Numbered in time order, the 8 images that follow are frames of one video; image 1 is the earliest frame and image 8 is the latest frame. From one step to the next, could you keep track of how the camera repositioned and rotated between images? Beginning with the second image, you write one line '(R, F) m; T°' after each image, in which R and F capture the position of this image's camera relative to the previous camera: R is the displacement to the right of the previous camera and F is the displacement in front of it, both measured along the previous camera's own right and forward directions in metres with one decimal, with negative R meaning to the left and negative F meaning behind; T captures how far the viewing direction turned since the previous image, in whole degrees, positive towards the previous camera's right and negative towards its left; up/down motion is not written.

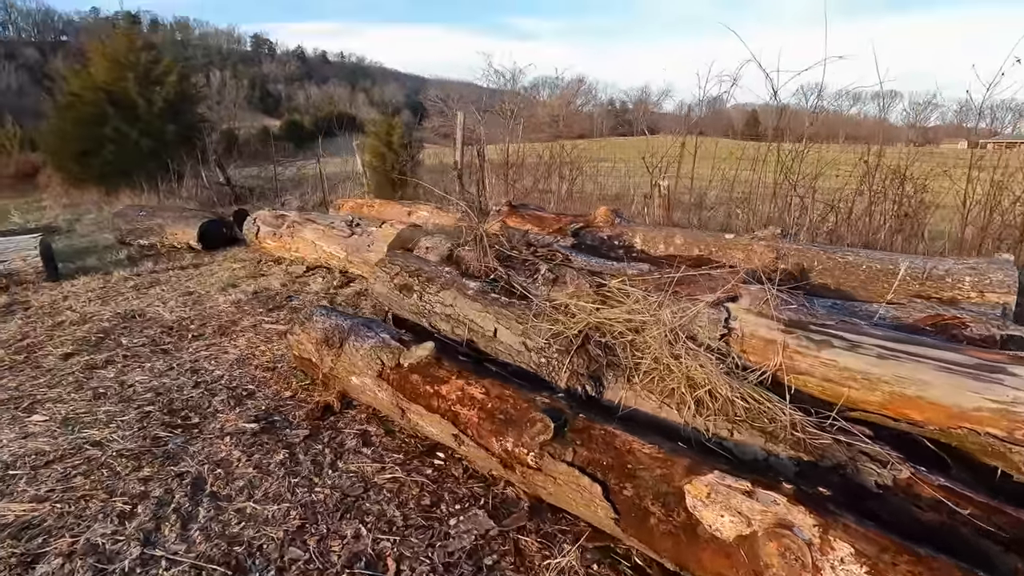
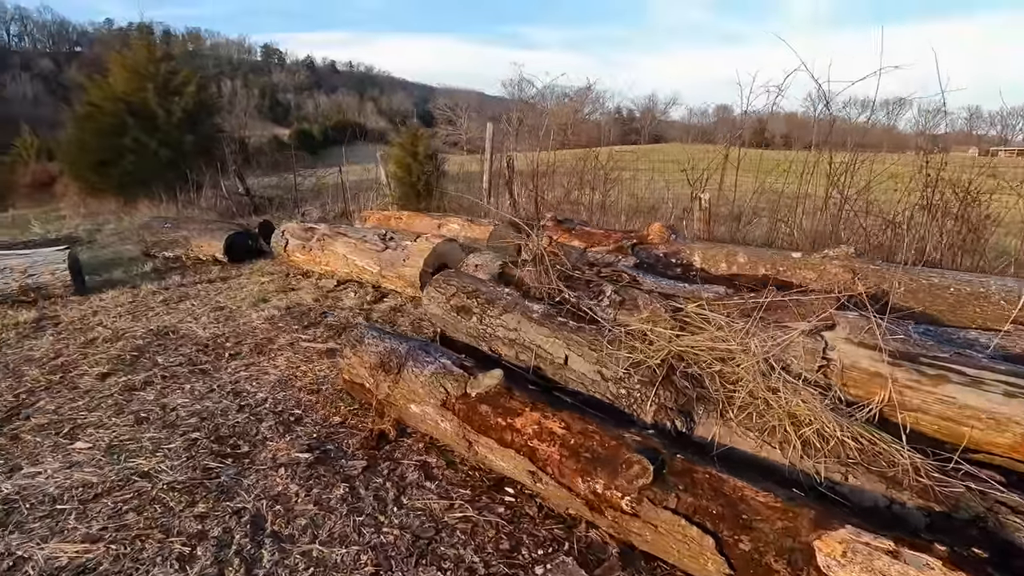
(-0.3, +0.1) m; -1°
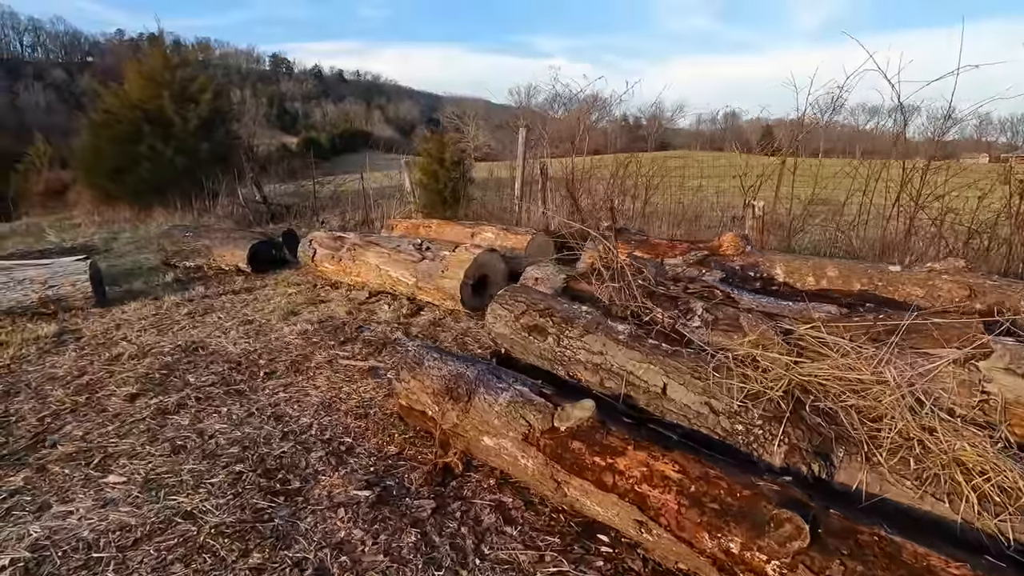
(-0.4, +0.3) m; -1°
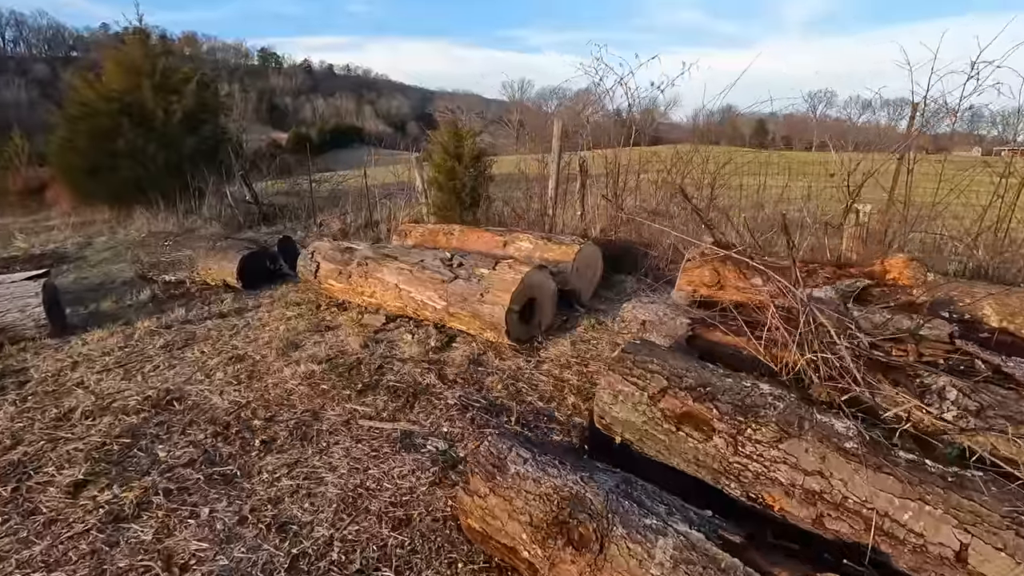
(-0.5, +1.0) m; +1°
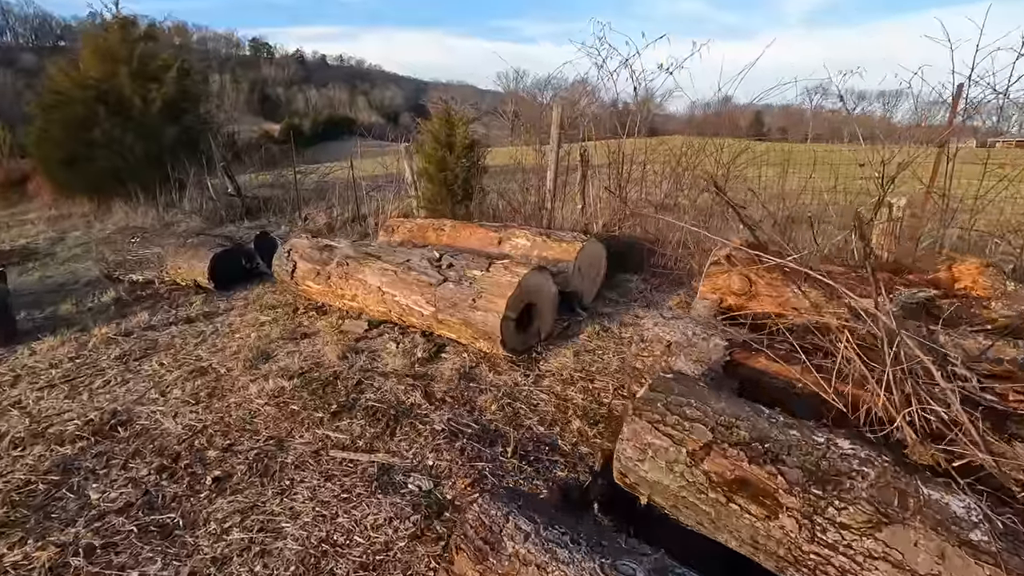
(0.0, +0.5) m; +1°
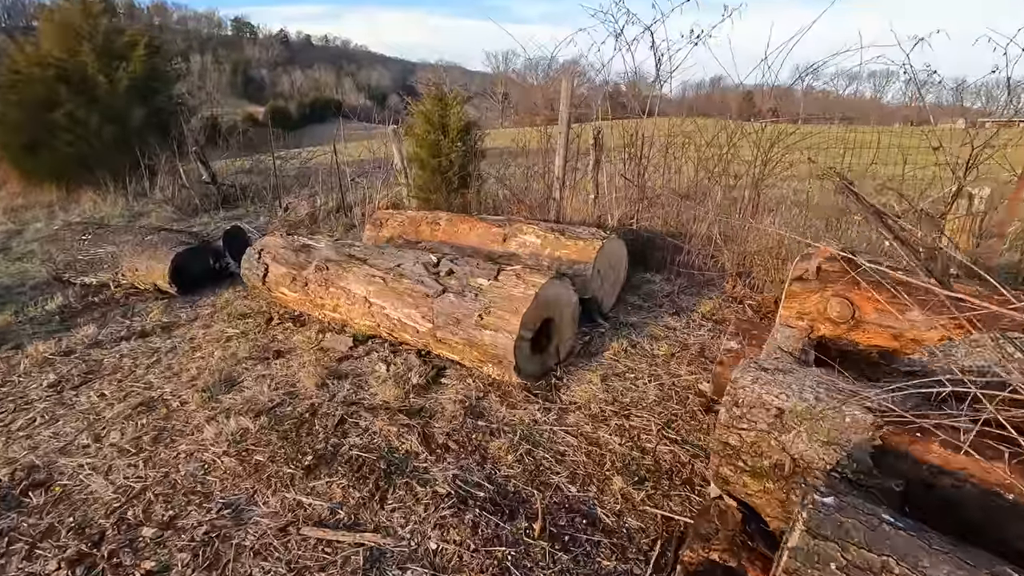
(-0.1, +0.7) m; +1°
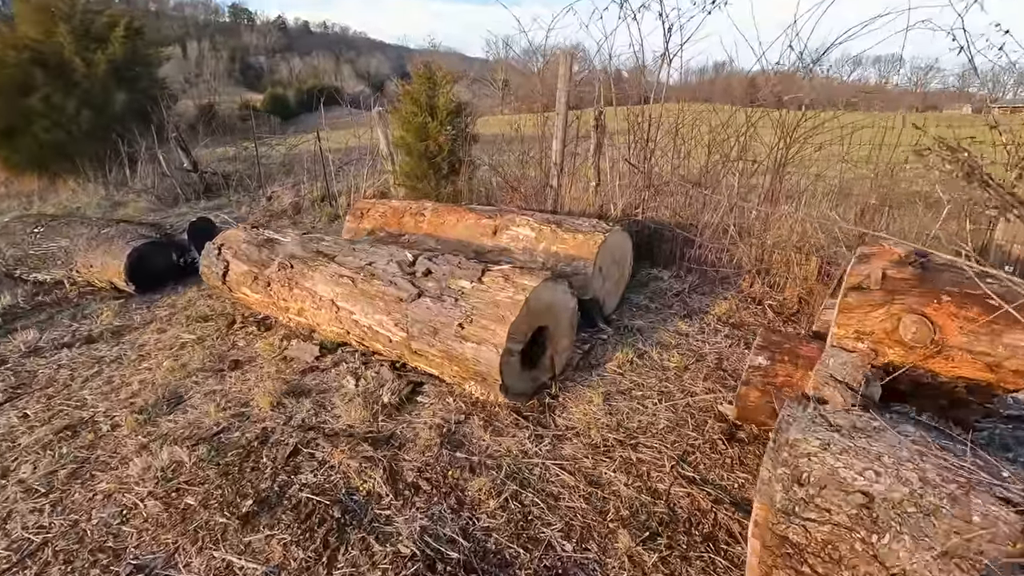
(+0.1, +0.5) m; 0°
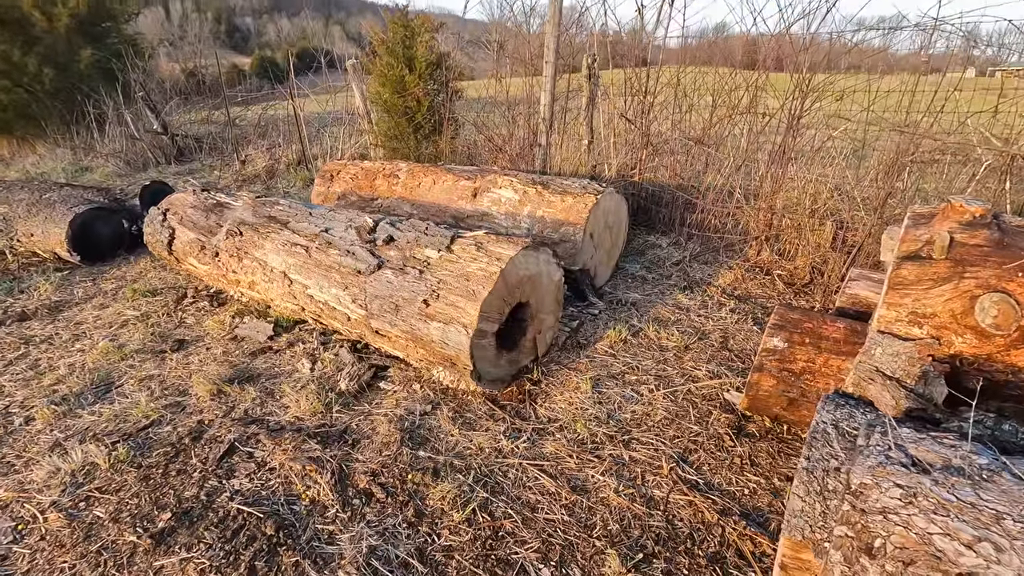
(+0.1, +0.4) m; 0°
